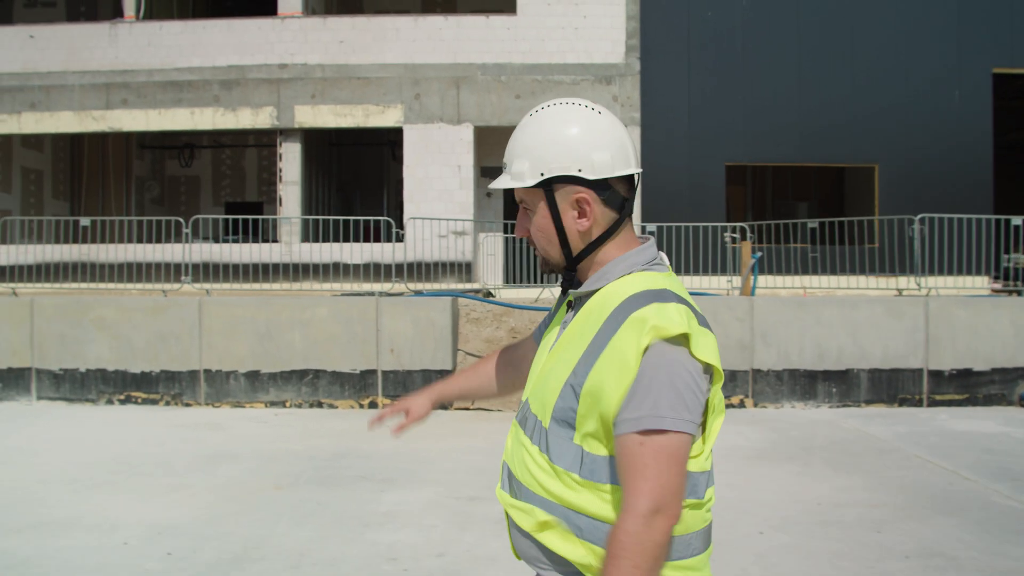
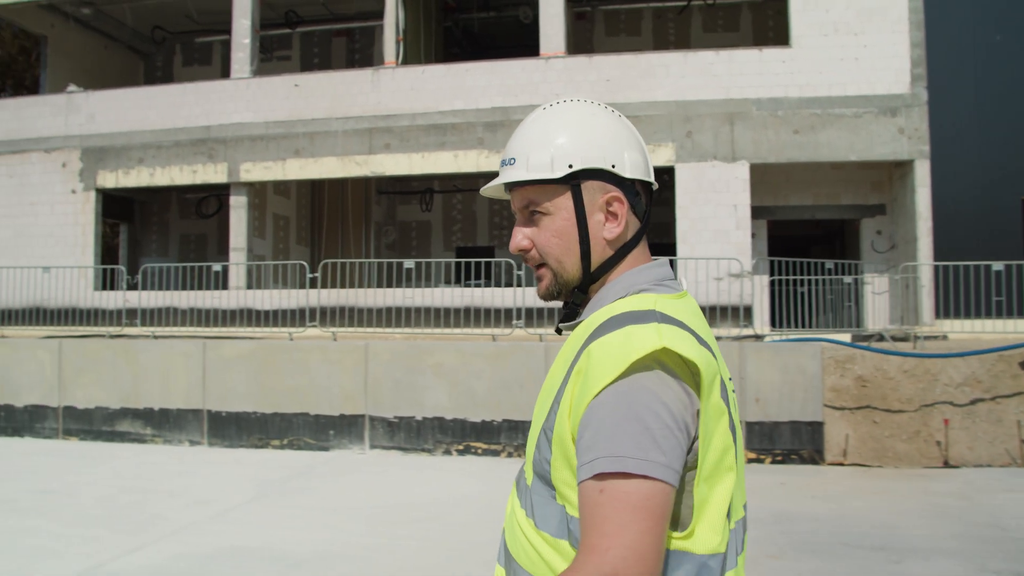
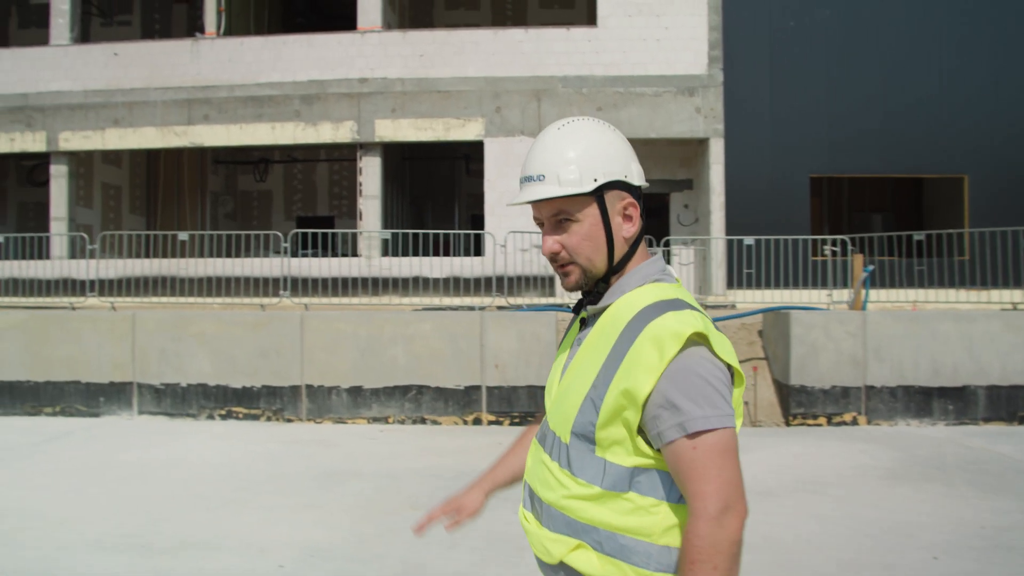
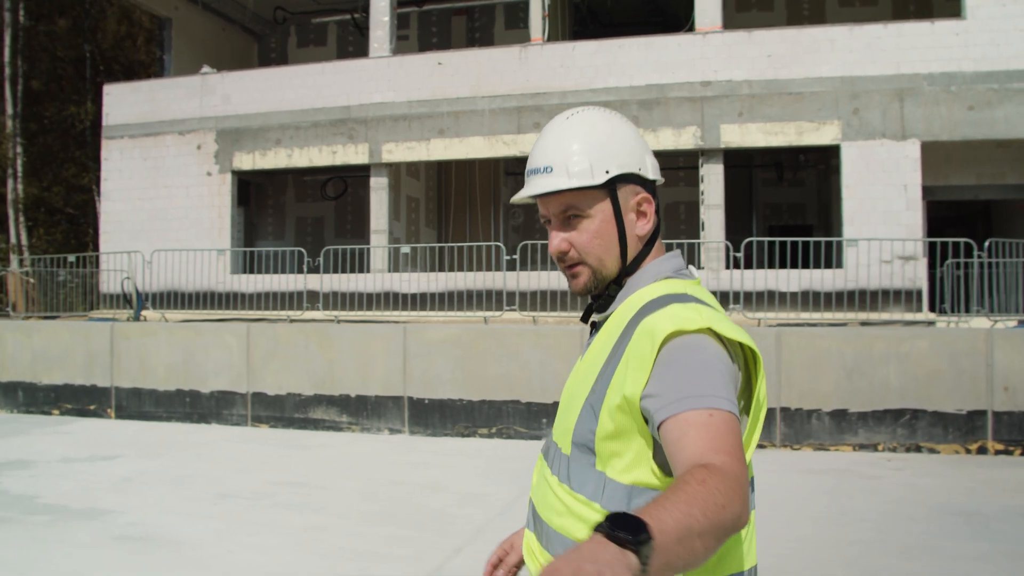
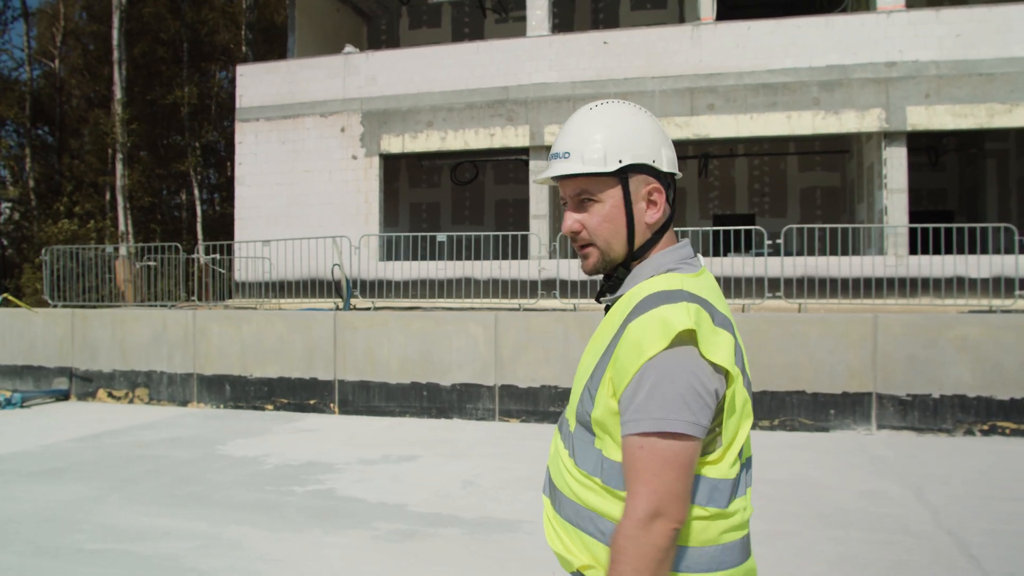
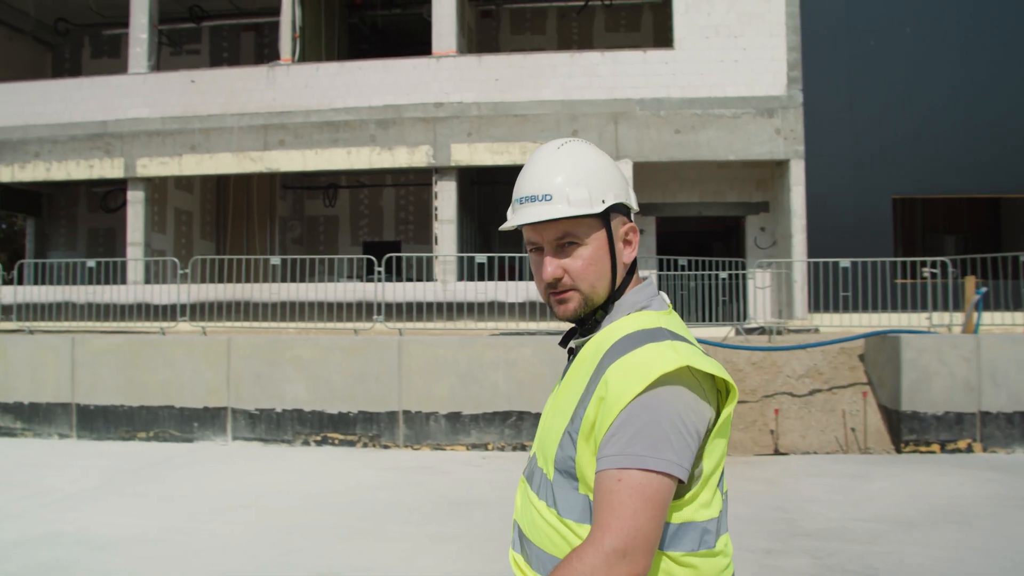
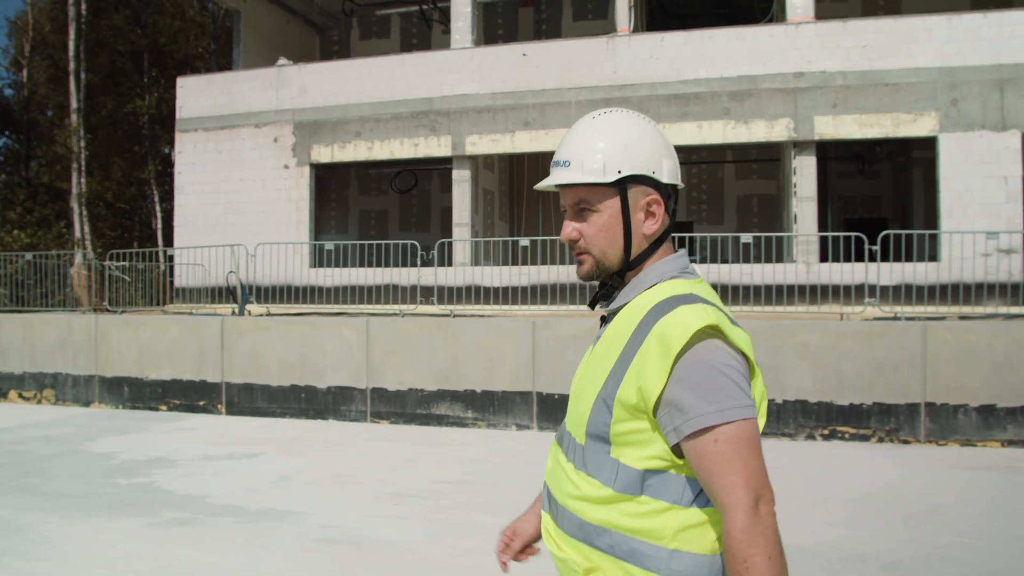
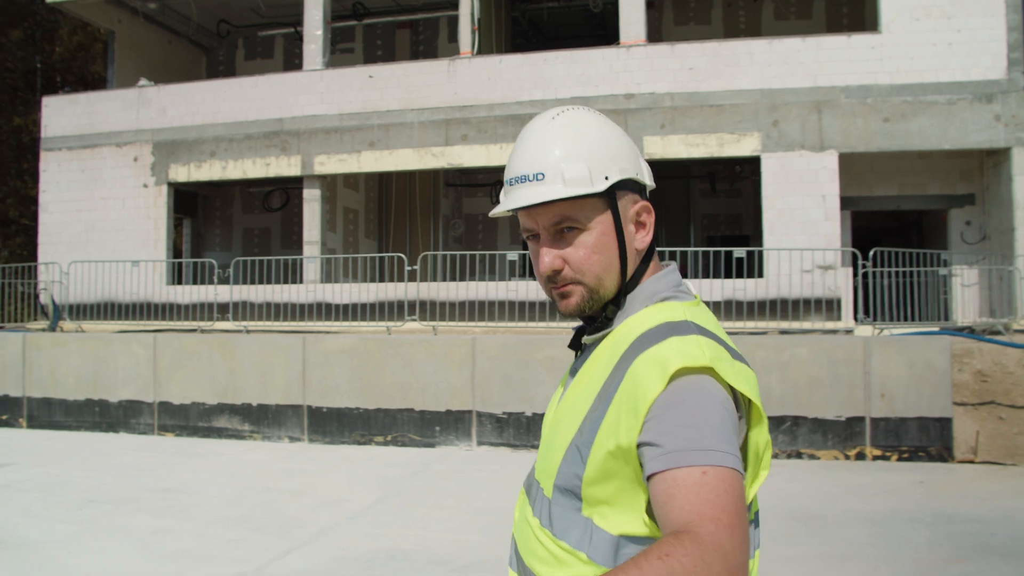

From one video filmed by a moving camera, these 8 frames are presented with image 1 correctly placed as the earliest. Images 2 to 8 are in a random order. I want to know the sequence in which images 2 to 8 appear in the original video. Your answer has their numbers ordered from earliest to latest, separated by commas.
3, 6, 2, 8, 4, 7, 5
